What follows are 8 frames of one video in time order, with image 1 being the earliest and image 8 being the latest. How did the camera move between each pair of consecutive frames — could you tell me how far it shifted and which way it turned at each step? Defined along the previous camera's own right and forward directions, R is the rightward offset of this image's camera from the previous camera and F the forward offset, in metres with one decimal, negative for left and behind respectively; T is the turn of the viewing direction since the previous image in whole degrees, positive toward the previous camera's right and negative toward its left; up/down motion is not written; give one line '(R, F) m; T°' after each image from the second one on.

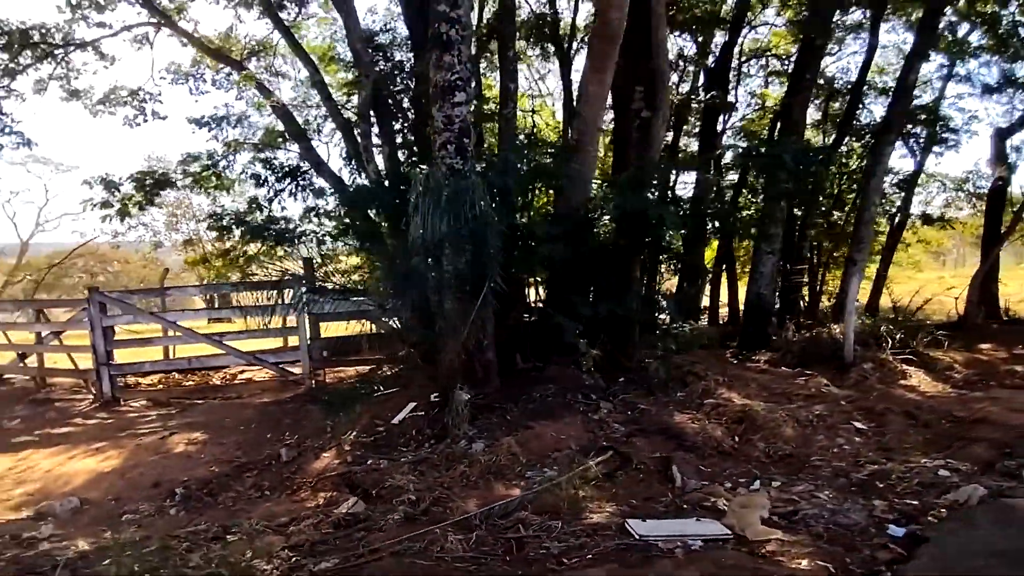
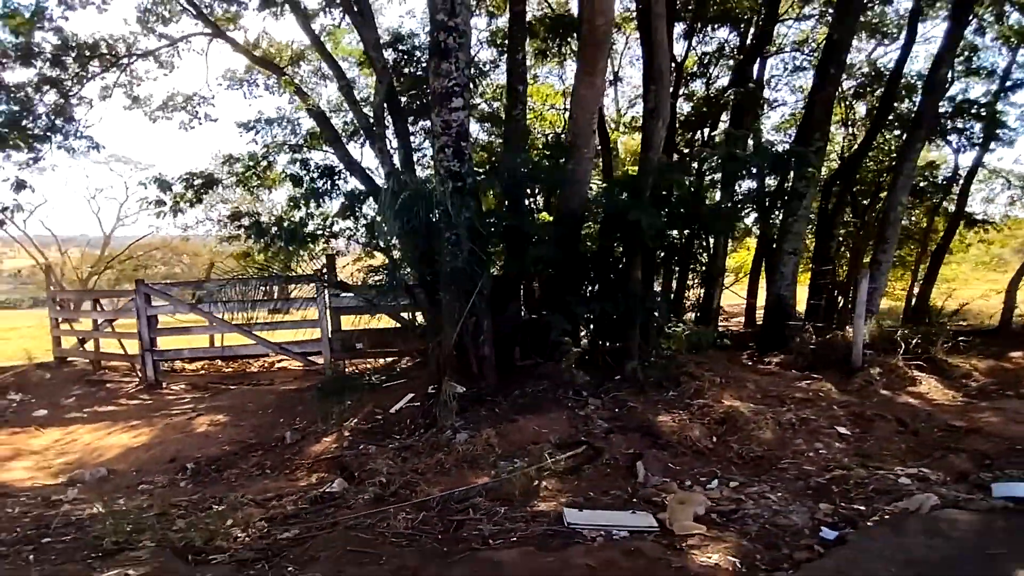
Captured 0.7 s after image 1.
(+1.1, -0.3) m; -6°
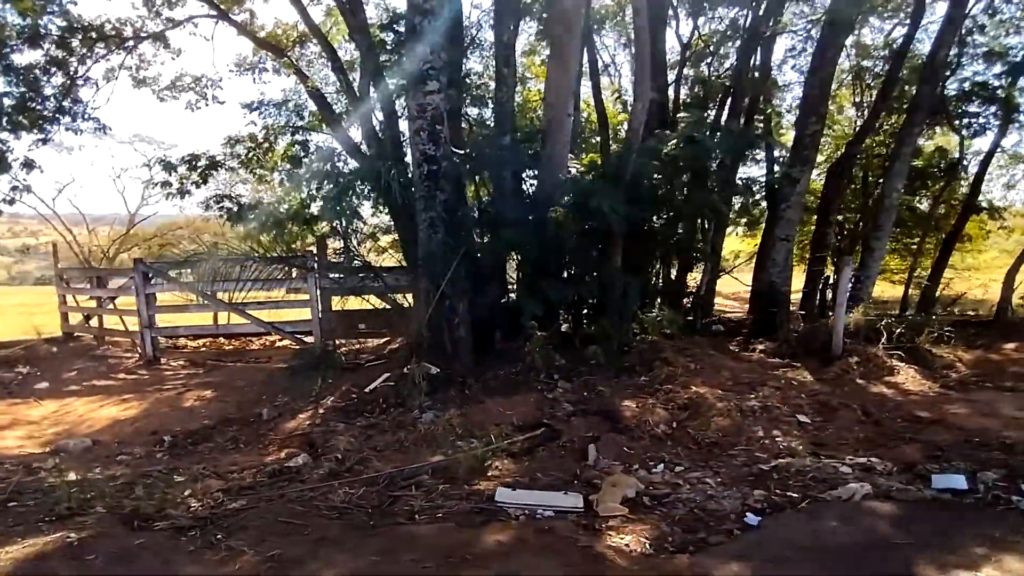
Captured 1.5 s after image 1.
(+0.9, -0.1) m; -2°
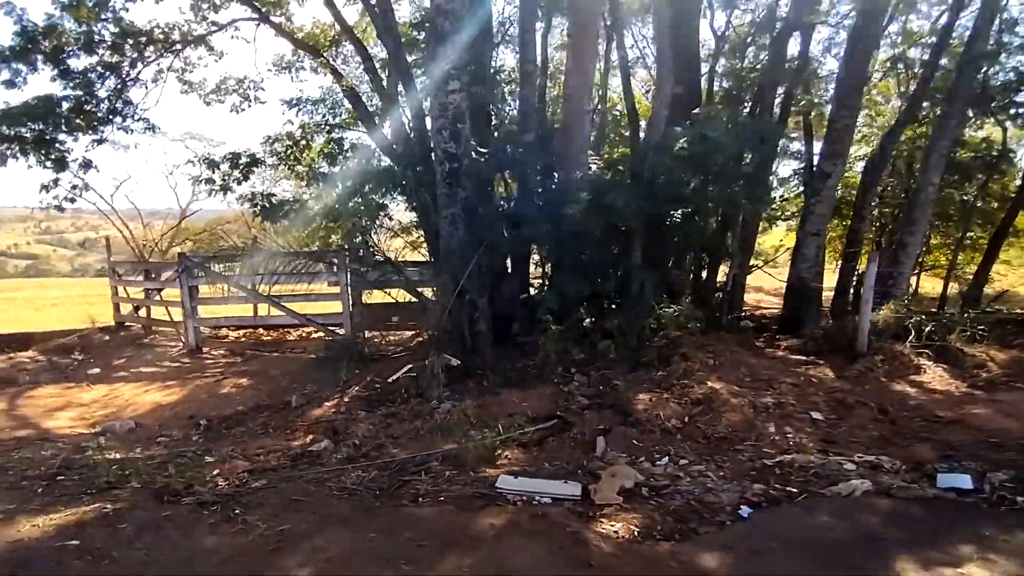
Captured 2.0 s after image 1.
(+0.4, -0.2) m; -4°
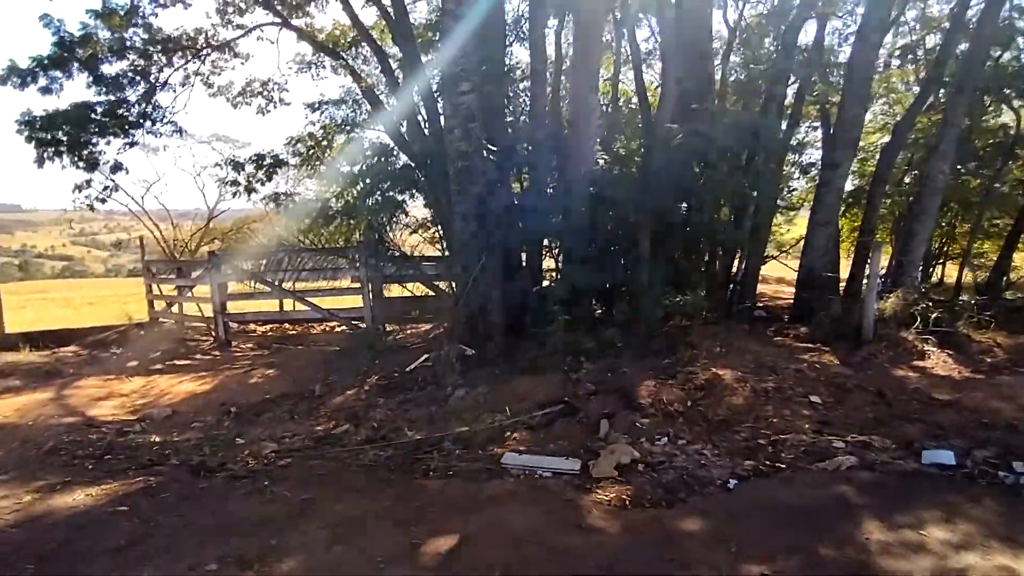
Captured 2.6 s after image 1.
(+0.2, -0.5) m; -2°
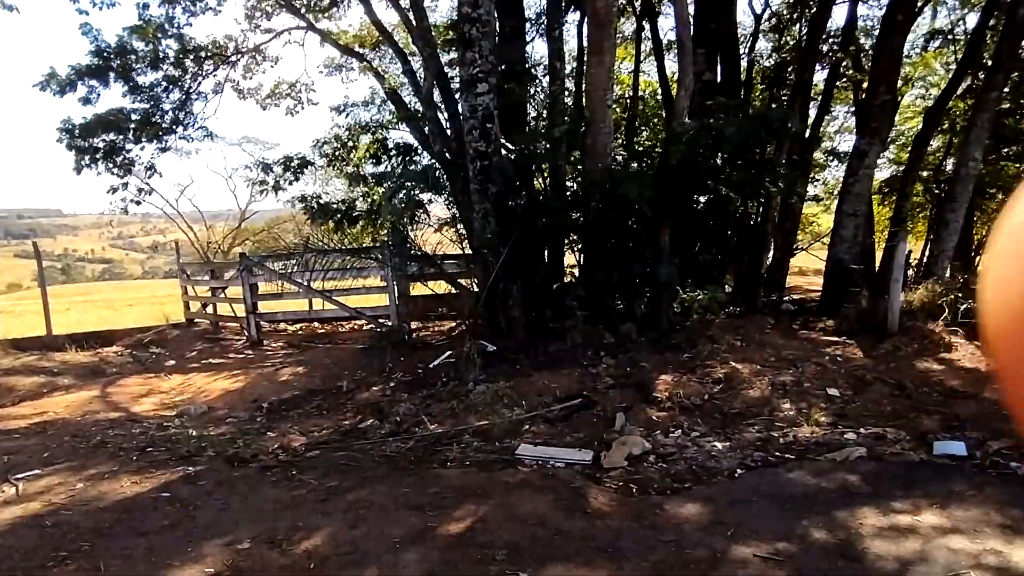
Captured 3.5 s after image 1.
(+0.2, -0.3) m; -3°
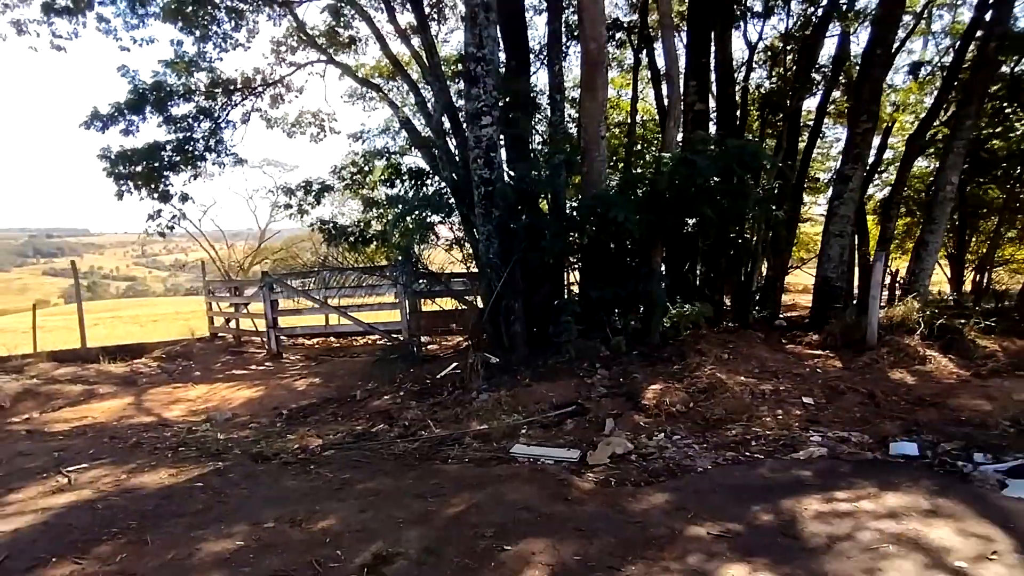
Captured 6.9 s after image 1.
(+0.2, -0.8) m; -1°
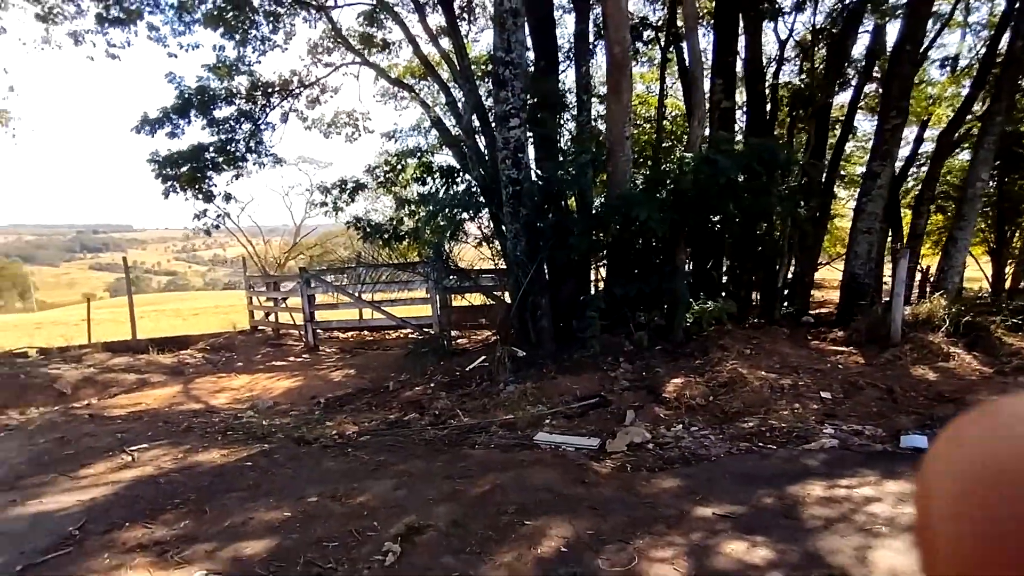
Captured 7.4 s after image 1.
(+0.1, -0.4) m; -3°
